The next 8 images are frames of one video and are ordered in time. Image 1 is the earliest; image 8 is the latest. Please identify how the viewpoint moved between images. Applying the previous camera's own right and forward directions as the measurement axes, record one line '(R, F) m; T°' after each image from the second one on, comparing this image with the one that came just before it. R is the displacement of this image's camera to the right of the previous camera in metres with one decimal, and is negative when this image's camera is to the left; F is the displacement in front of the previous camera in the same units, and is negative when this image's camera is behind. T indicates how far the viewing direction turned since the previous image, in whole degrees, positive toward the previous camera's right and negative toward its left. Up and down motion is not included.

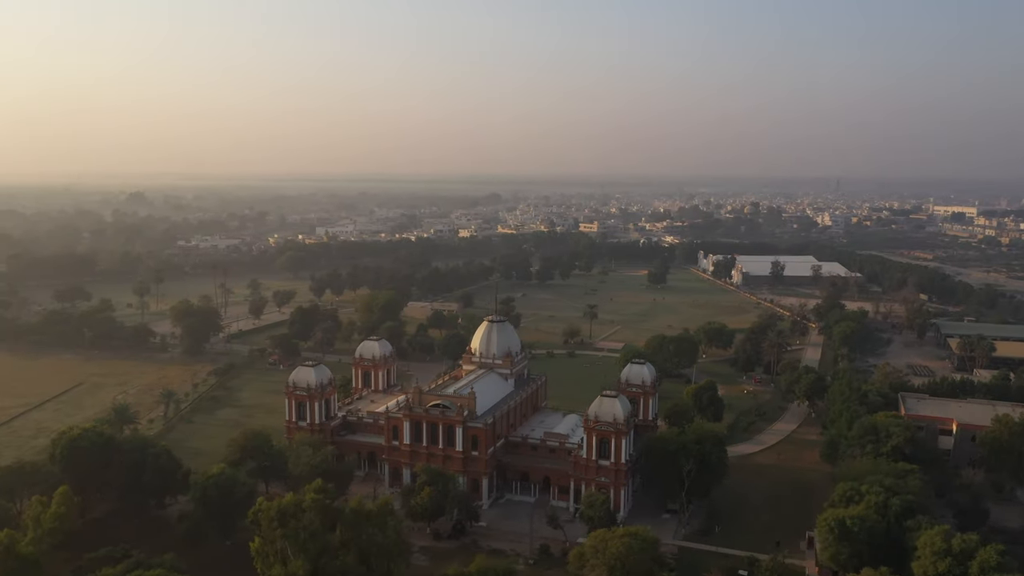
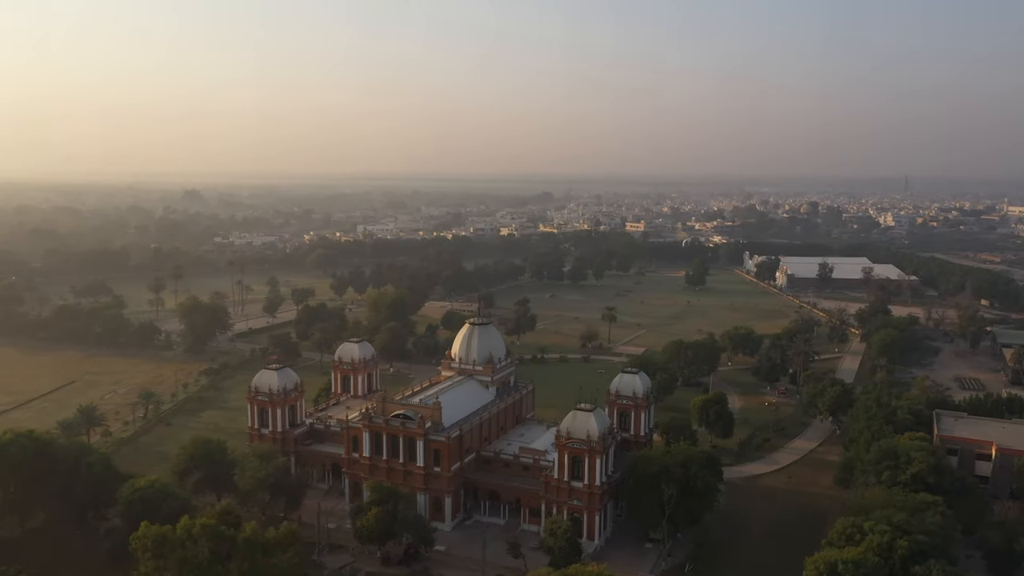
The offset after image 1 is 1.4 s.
(+3.3, +3.3) m; -4°
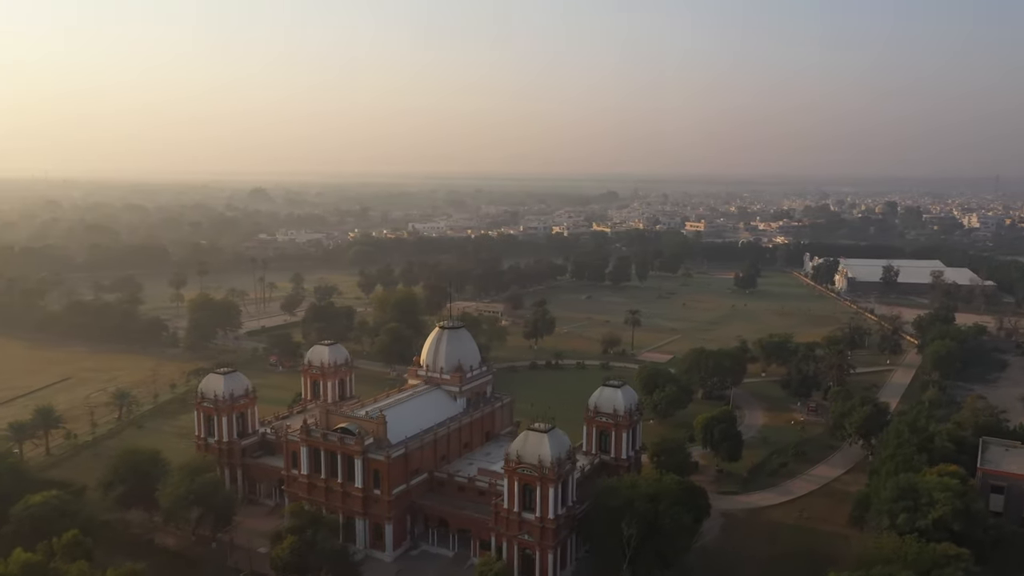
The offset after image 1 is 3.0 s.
(+3.9, +3.9) m; -5°
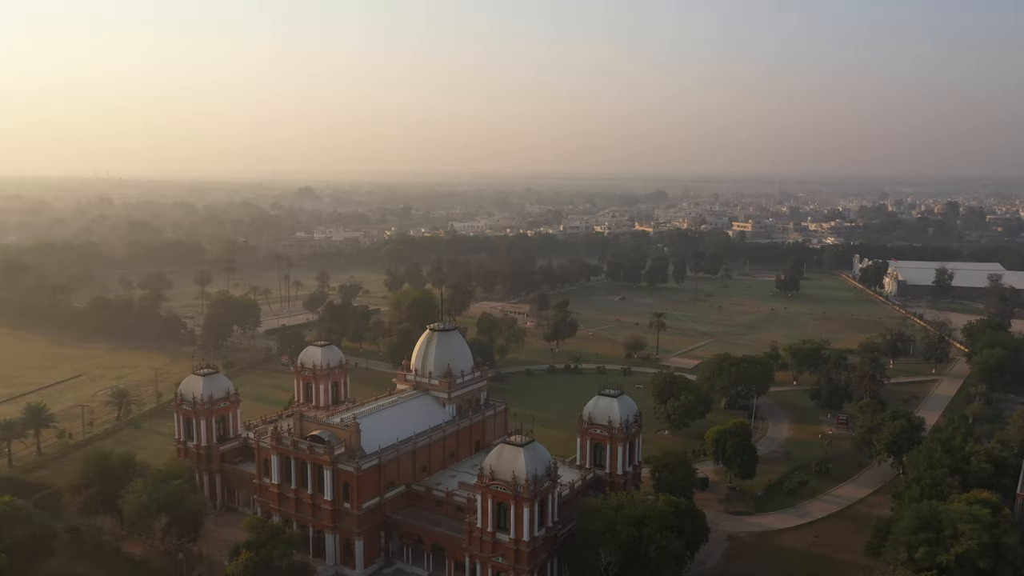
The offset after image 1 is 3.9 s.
(+2.1, +2.1) m; -4°
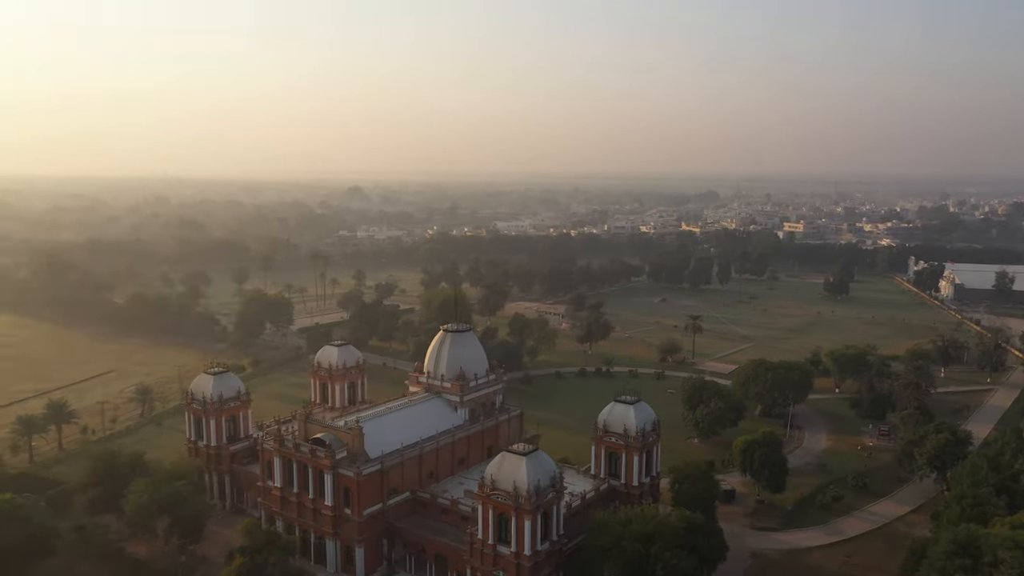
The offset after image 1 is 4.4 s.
(+1.2, +1.2) m; -4°
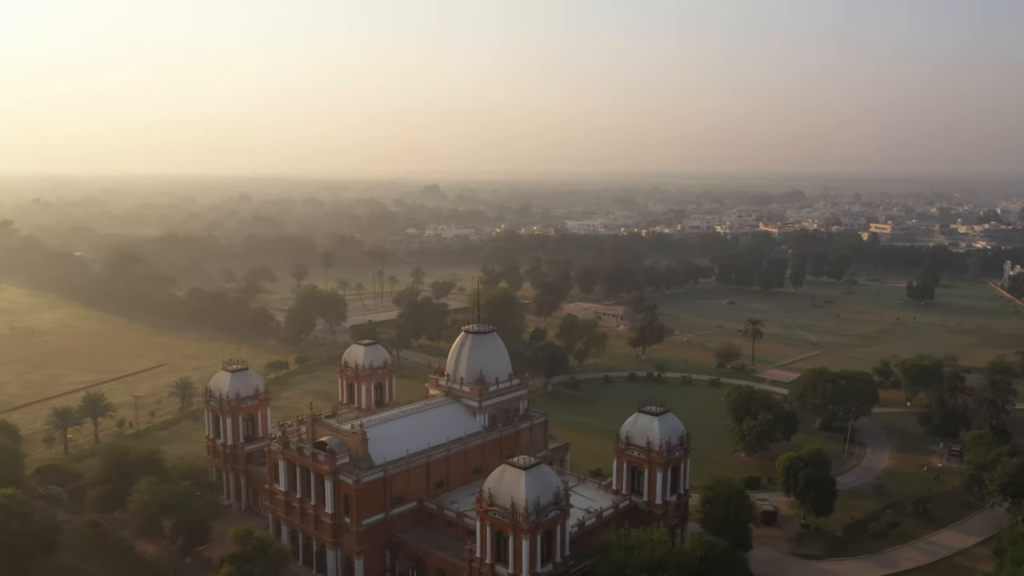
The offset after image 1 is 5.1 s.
(+1.9, +1.7) m; -6°
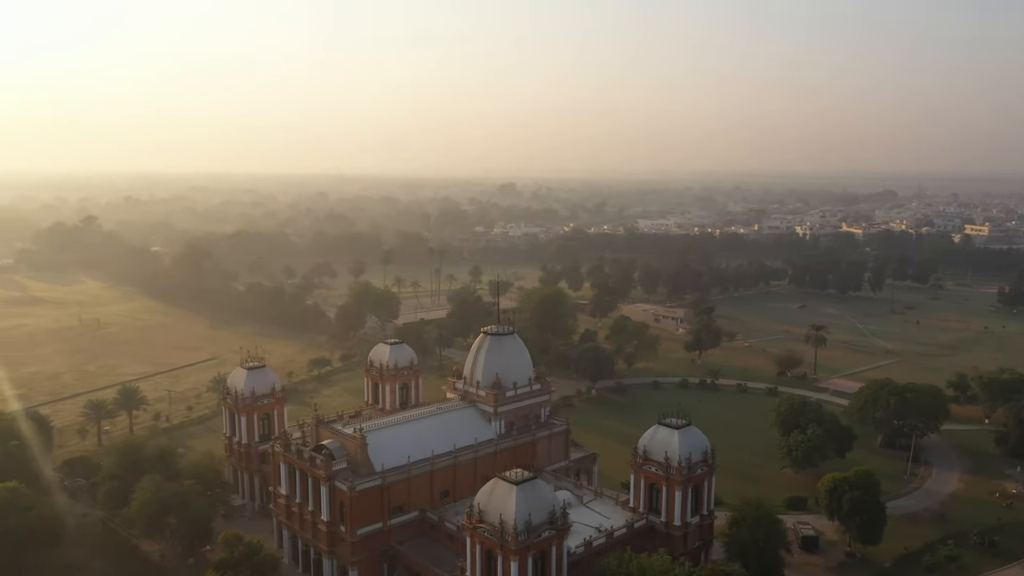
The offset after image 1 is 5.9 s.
(+1.9, +1.6) m; -6°
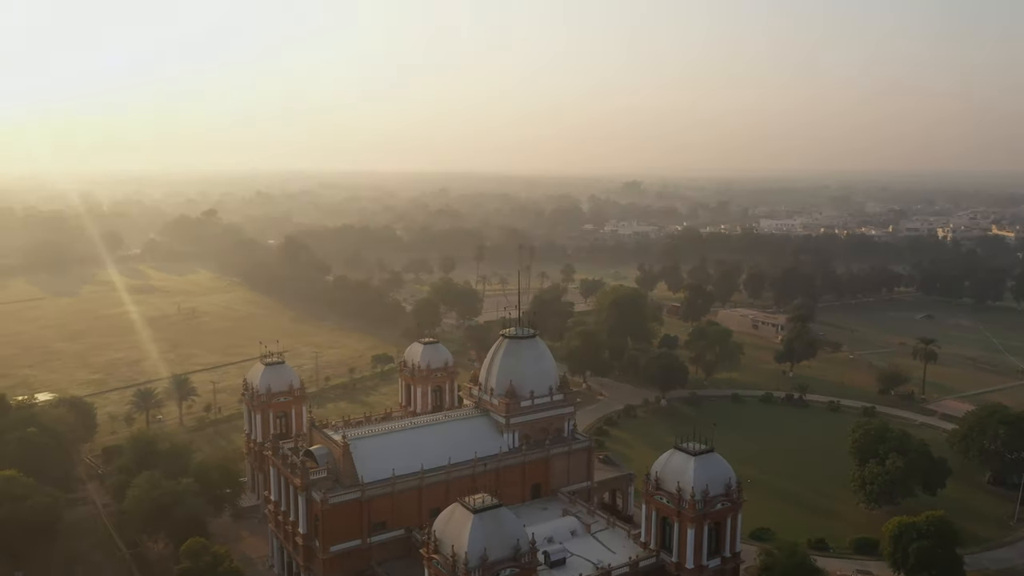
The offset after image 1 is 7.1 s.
(+3.2, +2.7) m; -9°
